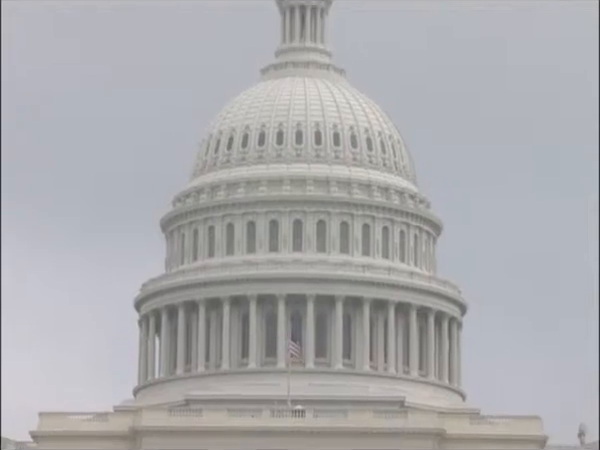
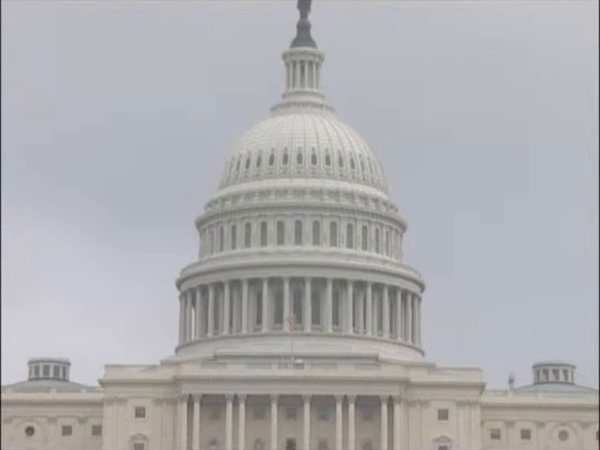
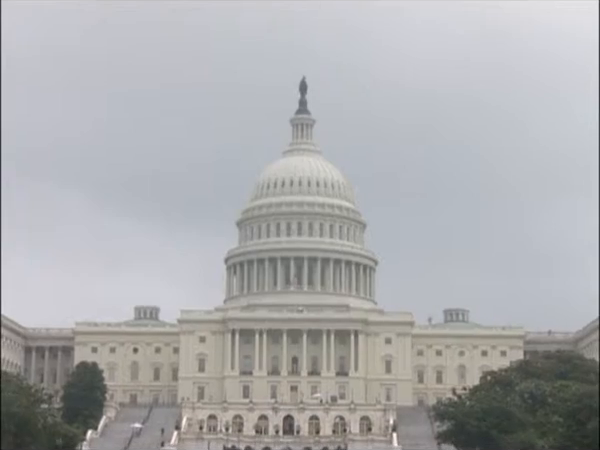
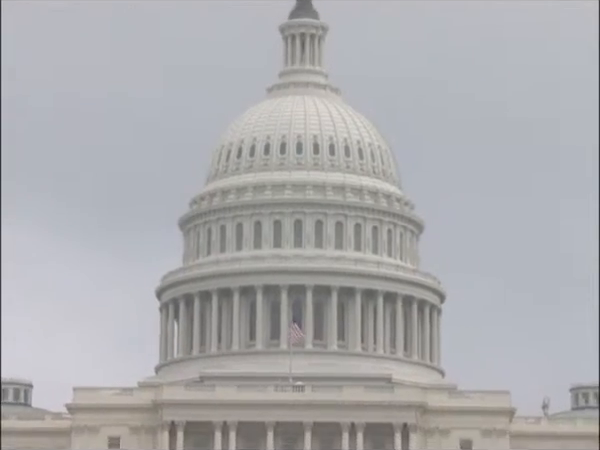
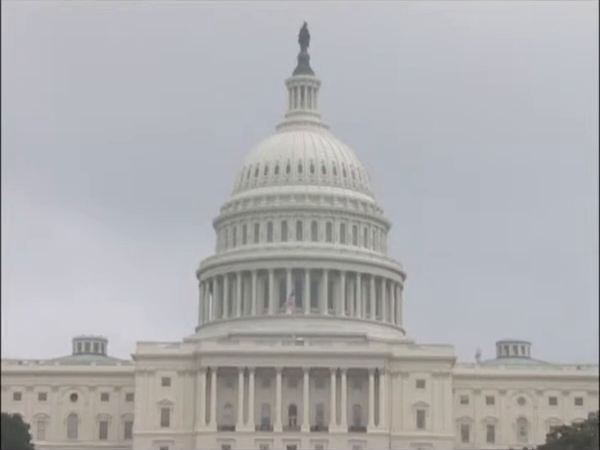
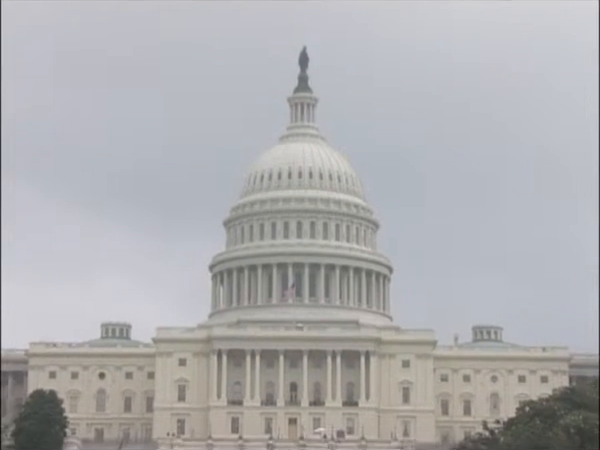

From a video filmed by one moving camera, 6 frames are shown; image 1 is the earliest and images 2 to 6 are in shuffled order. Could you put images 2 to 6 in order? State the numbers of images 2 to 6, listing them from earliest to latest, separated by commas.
4, 2, 5, 6, 3
